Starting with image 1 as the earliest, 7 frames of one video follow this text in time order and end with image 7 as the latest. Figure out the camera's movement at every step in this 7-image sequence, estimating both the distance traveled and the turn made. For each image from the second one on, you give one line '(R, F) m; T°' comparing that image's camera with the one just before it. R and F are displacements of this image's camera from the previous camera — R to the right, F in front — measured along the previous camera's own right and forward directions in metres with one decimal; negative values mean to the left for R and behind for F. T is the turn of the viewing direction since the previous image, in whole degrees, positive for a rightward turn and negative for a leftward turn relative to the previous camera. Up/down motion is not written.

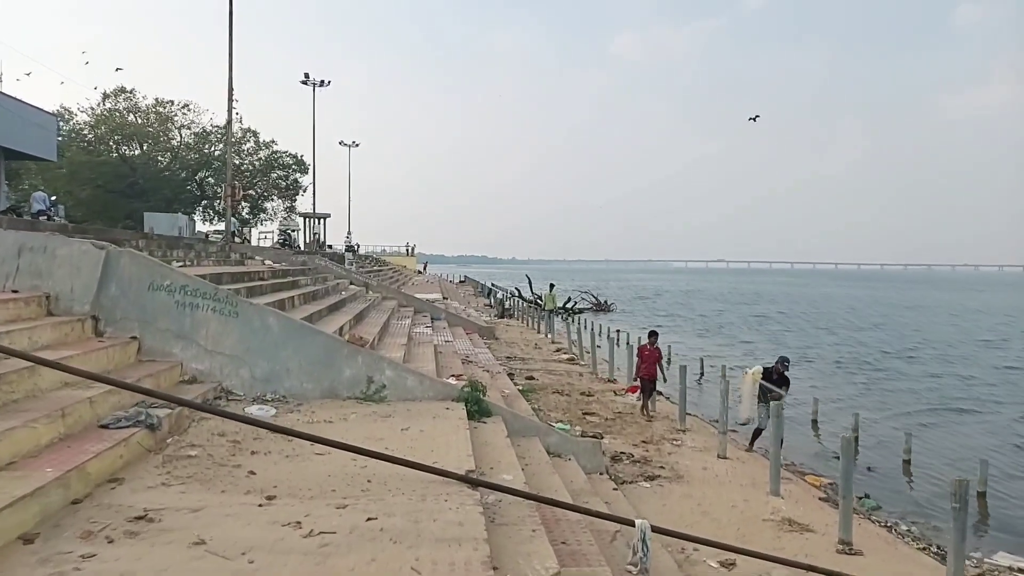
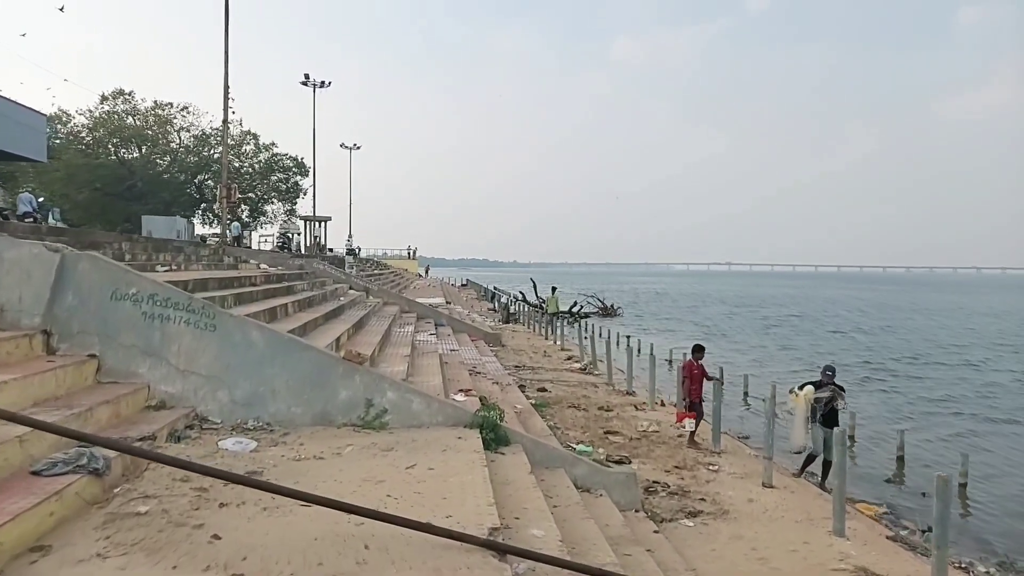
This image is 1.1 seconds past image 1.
(-0.2, +1.0) m; 0°
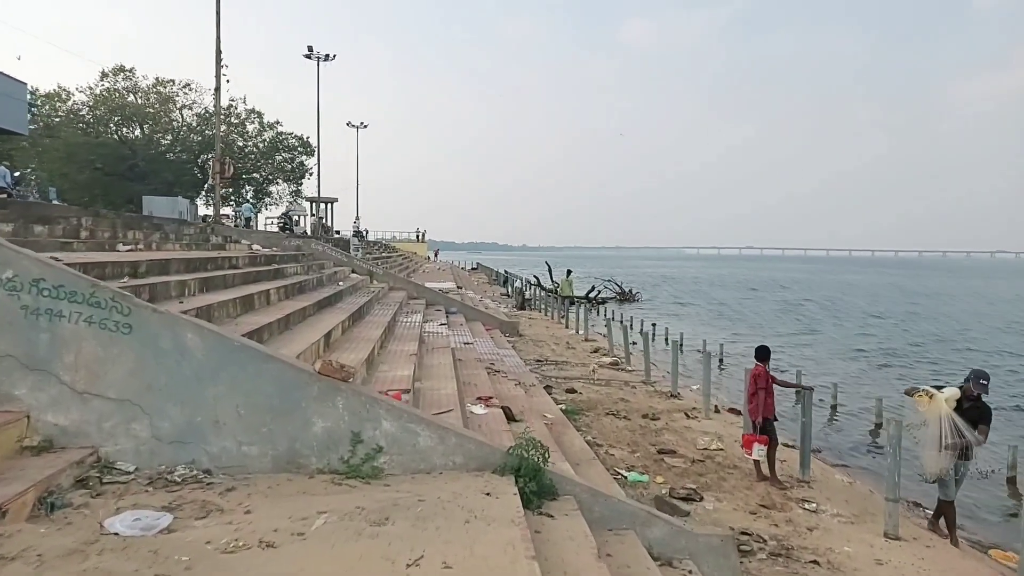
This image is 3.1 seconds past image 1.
(-0.3, +1.9) m; -1°
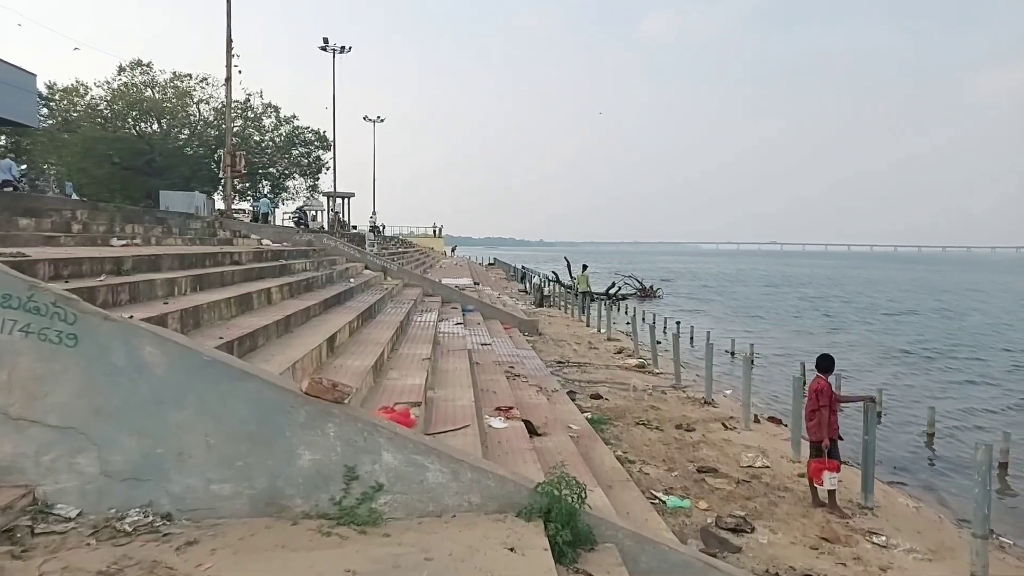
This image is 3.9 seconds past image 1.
(-0.1, +0.8) m; -1°
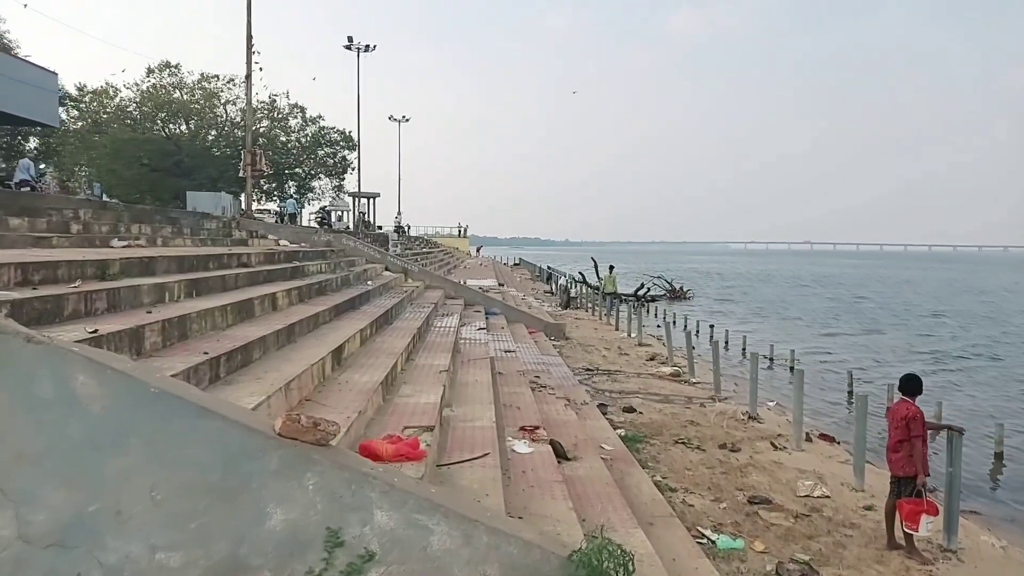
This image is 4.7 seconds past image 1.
(0.0, +0.8) m; -2°
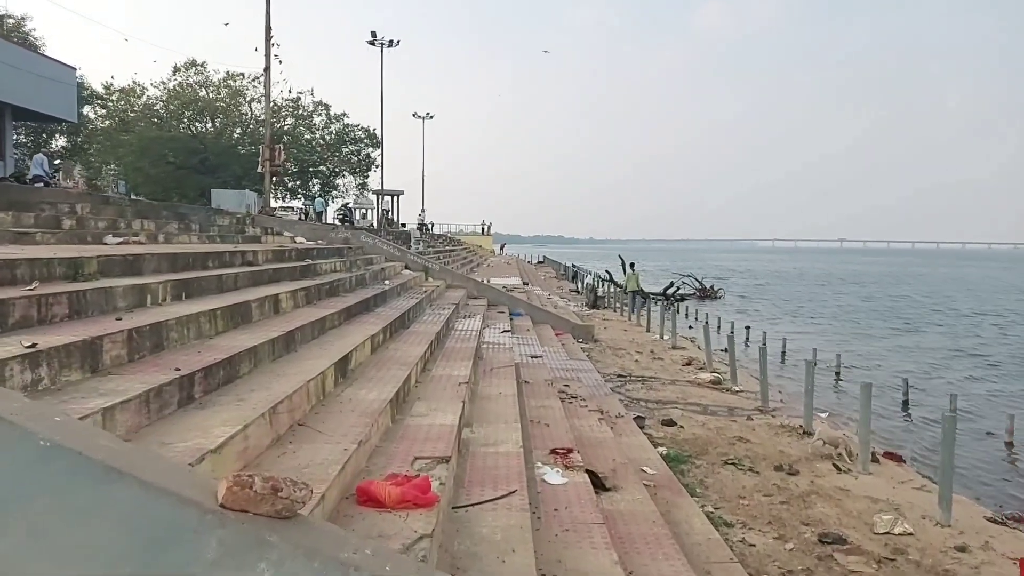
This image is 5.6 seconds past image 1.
(0.0, +0.9) m; -2°
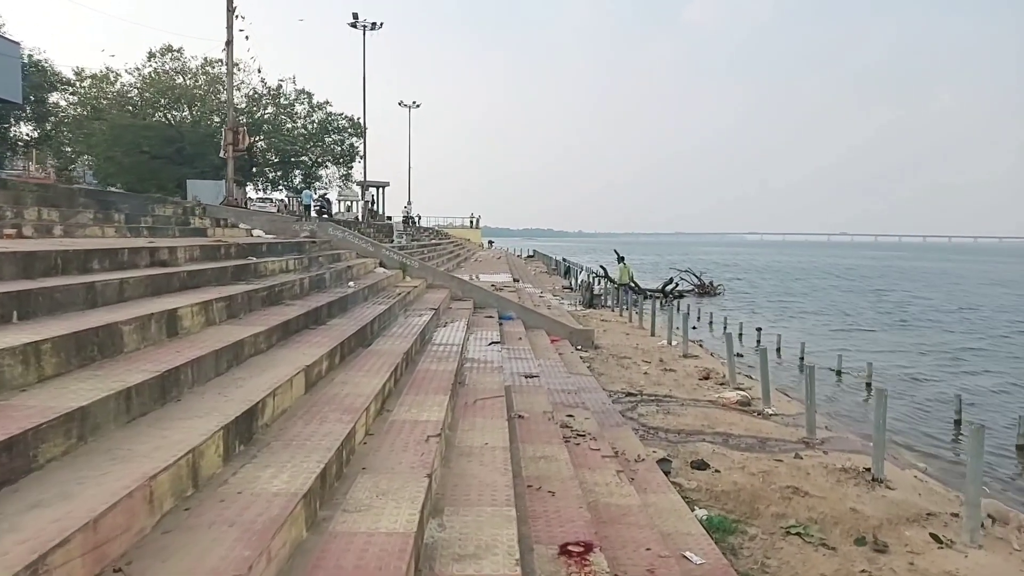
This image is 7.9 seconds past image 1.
(0.0, +1.9) m; +1°
